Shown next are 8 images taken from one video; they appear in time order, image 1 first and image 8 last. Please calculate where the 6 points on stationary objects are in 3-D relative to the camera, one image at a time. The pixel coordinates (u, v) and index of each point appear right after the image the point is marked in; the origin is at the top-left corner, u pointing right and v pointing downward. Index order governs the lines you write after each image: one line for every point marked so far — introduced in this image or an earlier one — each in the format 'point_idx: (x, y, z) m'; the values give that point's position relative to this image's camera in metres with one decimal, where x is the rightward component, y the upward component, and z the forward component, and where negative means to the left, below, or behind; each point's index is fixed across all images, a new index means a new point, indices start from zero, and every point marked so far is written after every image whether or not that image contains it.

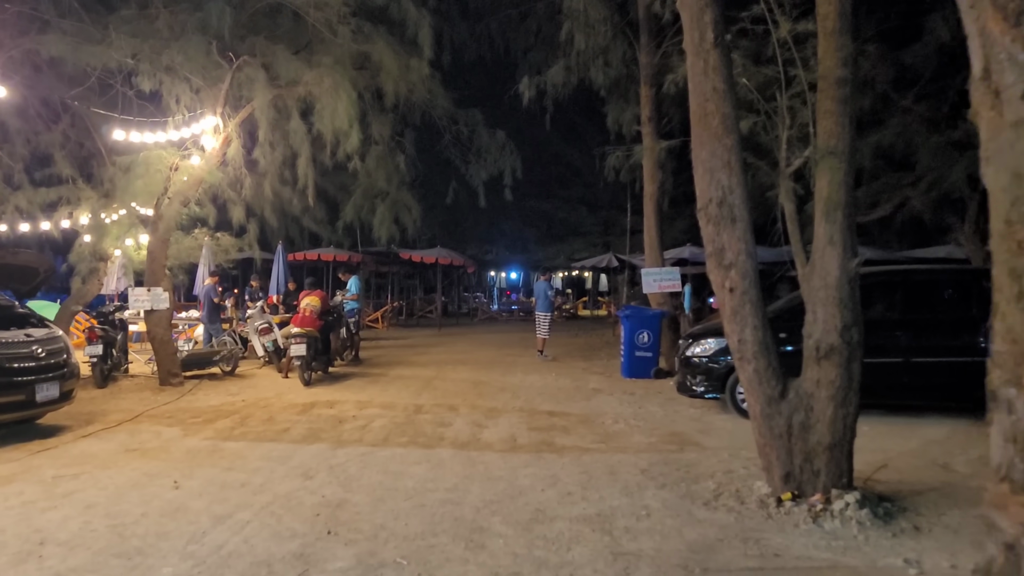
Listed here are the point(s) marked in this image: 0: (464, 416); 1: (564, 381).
0: (-0.6, -1.6, +10.3) m
1: (+0.8, -1.5, +13.3) m
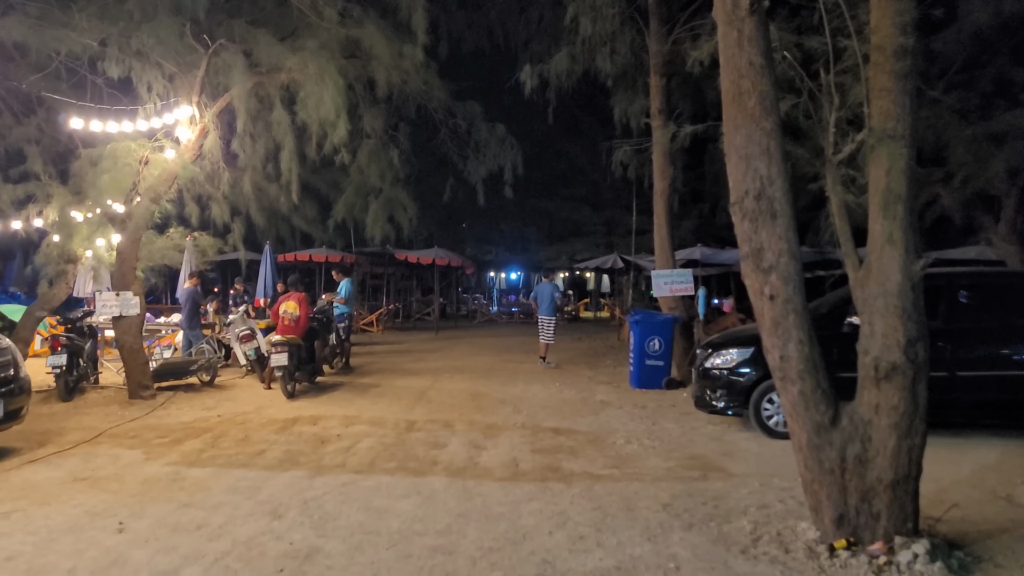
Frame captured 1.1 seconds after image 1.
0: (-0.6, -1.6, +9.3) m
1: (+0.8, -1.5, +12.4) m
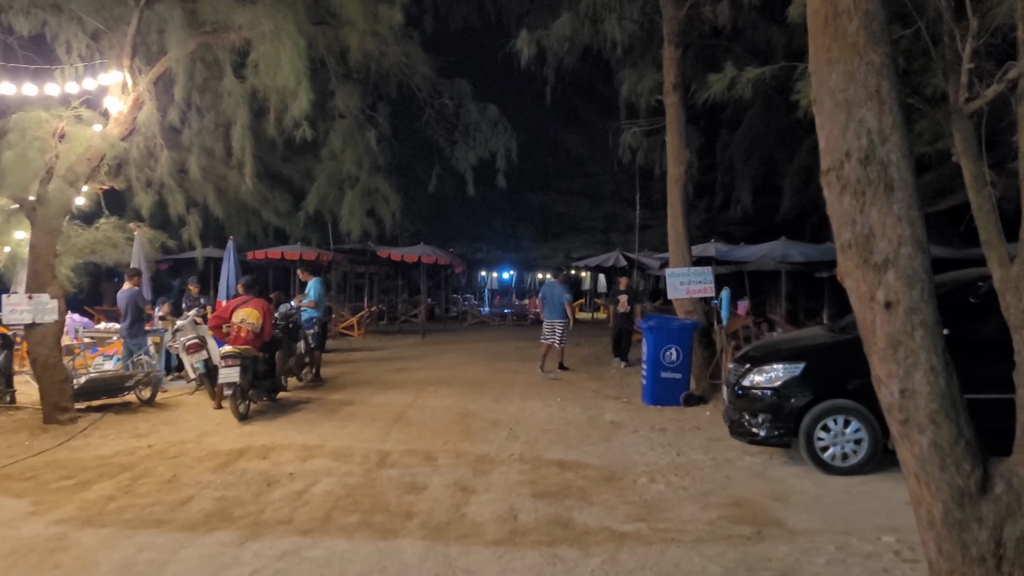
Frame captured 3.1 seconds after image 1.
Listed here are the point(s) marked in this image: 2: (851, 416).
0: (-0.6, -1.6, +7.5) m
1: (+0.8, -1.5, +10.6) m
2: (+2.9, -1.1, +7.3) m
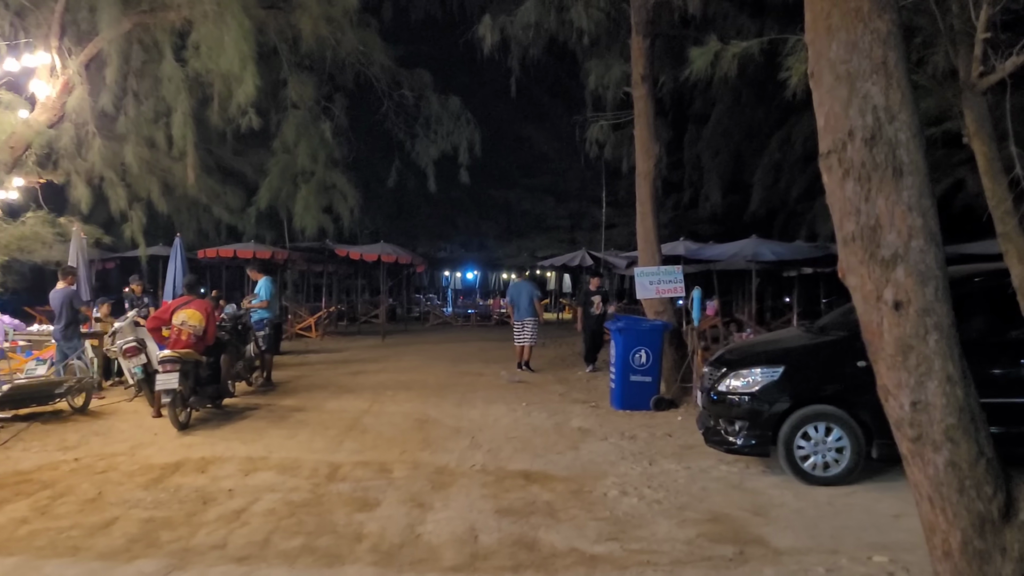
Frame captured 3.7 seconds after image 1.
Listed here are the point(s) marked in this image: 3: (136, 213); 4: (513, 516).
0: (-0.9, -1.6, +7.0) m
1: (+0.3, -1.5, +10.1) m
2: (+2.6, -1.1, +6.9) m
3: (-6.5, +1.3, +14.6) m
4: (0.0, -1.7, +6.2) m
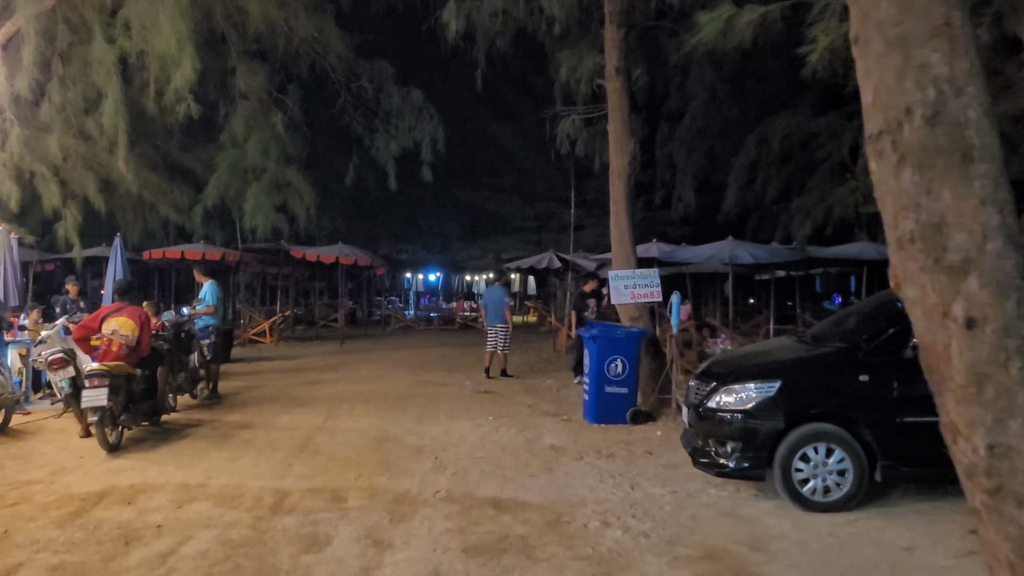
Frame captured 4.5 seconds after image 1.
0: (-1.1, -1.7, +6.2) m
1: (0.0, -1.6, +9.3) m
2: (+2.4, -1.2, +6.3) m
3: (-7.1, +1.3, +13.5) m
4: (-0.2, -1.7, +5.4) m
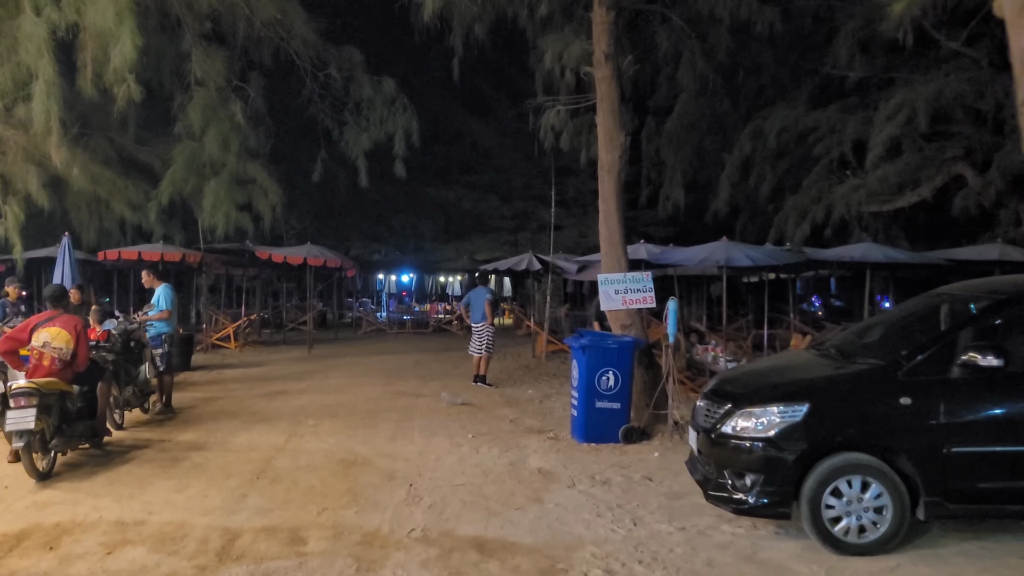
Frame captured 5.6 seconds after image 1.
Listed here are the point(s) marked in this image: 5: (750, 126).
0: (-1.2, -1.7, +5.3) m
1: (-0.2, -1.6, +8.5) m
2: (+2.3, -1.2, +5.5) m
3: (-7.4, +1.2, +12.4) m
4: (-0.2, -1.8, +4.5) m
5: (+4.7, +3.2, +16.5) m
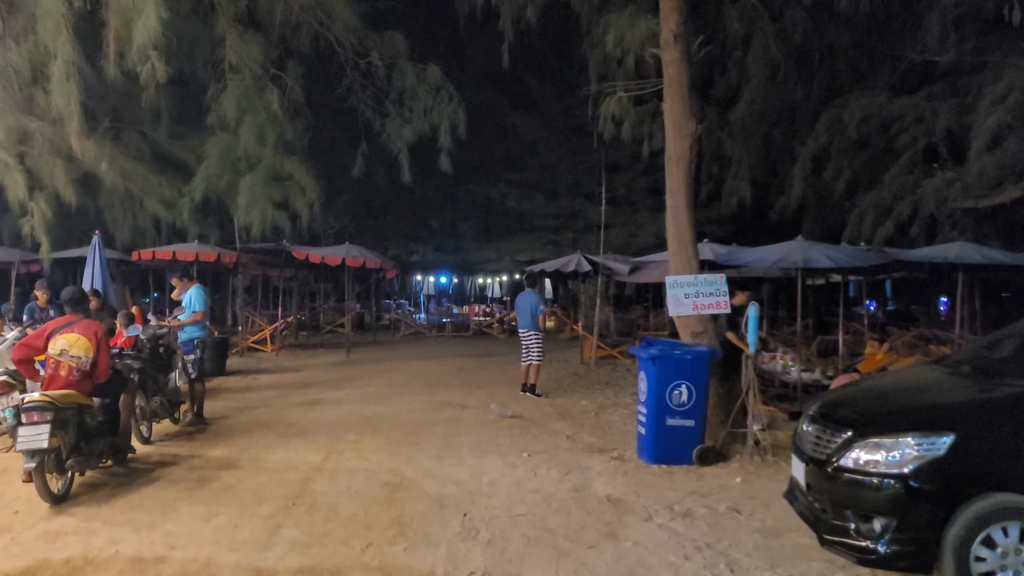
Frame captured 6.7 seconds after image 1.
0: (-0.8, -1.8, +4.4) m
1: (+0.3, -1.7, +7.6) m
2: (+2.7, -1.3, +4.5) m
3: (-6.6, +1.2, +11.8) m
4: (+0.2, -1.8, +3.7) m
5: (+5.6, +3.1, +15.4) m
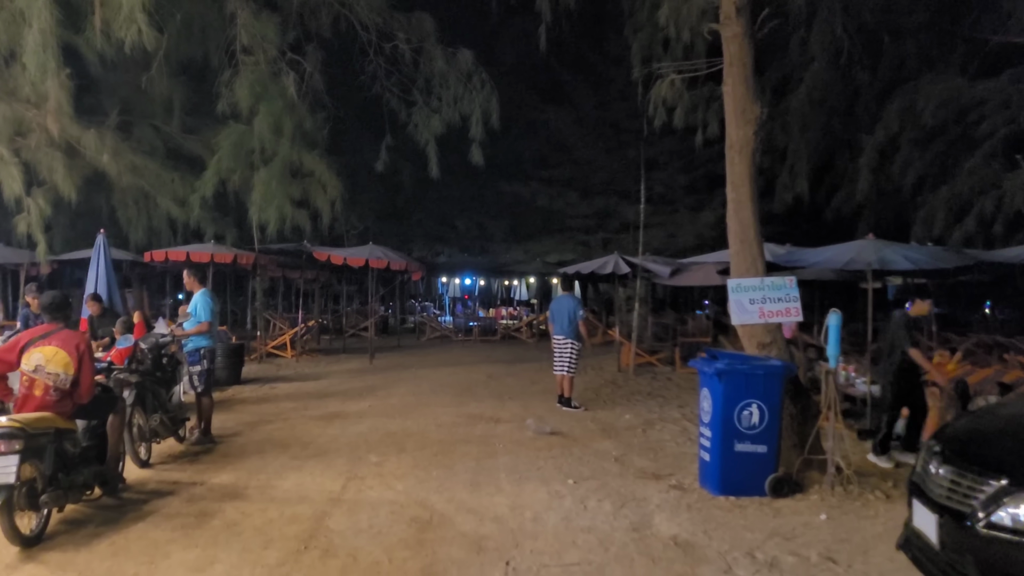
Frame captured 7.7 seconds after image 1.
0: (-0.5, -1.8, +3.4) m
1: (+0.7, -1.7, +6.5) m
2: (+3.0, -1.3, +3.4) m
3: (-6.1, +1.1, +11.0) m
4: (+0.4, -1.8, +2.6) m
5: (+6.2, +3.1, +14.2) m
